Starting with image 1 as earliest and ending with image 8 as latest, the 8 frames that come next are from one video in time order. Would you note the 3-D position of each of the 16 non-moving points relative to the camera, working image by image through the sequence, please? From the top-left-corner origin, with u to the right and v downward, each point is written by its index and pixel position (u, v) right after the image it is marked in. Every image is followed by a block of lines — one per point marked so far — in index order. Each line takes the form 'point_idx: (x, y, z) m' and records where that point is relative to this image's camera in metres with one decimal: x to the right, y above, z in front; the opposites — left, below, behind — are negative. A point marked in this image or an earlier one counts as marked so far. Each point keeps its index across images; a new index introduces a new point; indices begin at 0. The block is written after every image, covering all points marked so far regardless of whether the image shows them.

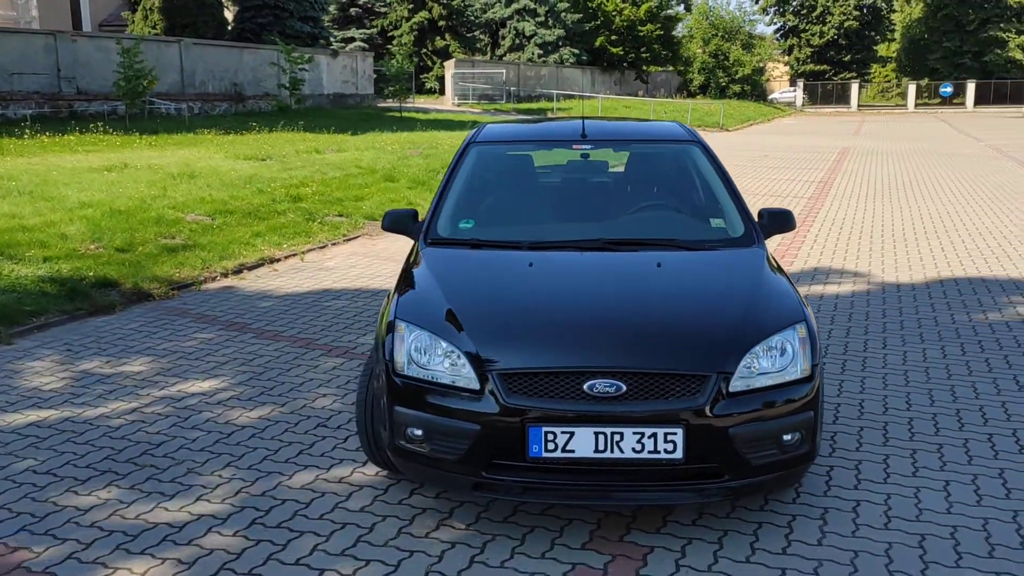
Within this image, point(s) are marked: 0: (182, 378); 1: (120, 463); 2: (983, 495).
0: (-1.9, -0.5, +5.4) m
1: (-1.7, -0.8, +4.2) m
2: (+1.9, -0.8, +3.8) m
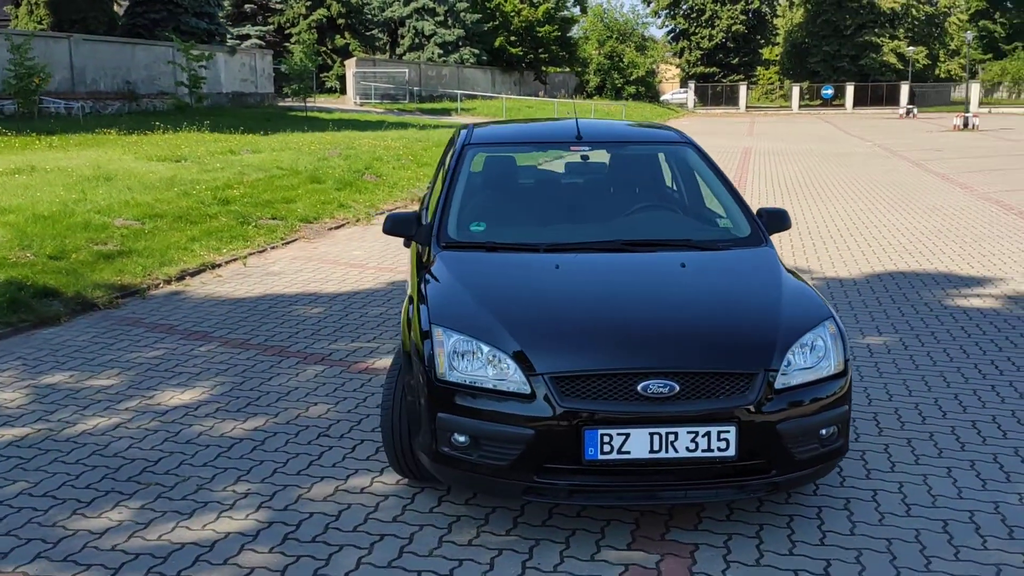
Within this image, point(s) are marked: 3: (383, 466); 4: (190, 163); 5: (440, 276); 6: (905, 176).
0: (-1.9, -0.6, +5.2) m
1: (-1.6, -0.8, +4.0) m
2: (+2.0, -0.8, +4.1) m
3: (-0.5, -0.8, +4.2) m
4: (-4.6, +1.8, +13.6) m
5: (-0.3, +0.1, +4.0) m
6: (+7.2, +2.1, +17.5) m
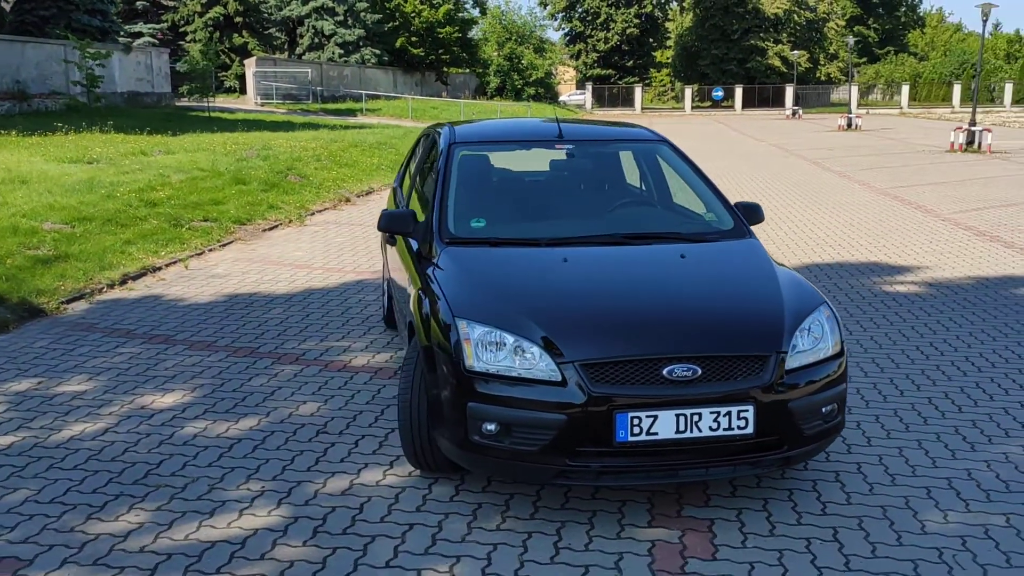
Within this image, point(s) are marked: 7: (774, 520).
0: (-2.0, -0.6, +5.1) m
1: (-1.6, -0.8, +4.0) m
2: (+2.0, -0.7, +4.4) m
3: (-0.5, -0.8, +4.3) m
4: (-5.6, +1.7, +13.1) m
5: (-0.3, +0.1, +4.1) m
6: (+5.6, +2.2, +18.3) m
7: (+1.0, -0.9, +3.7) m
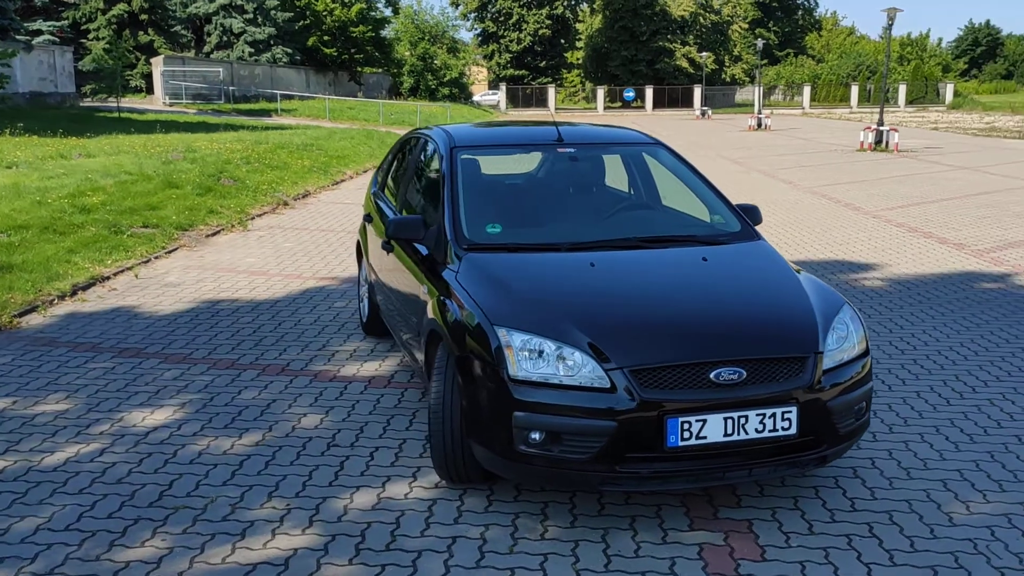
0: (-2.0, -0.6, +4.9) m
1: (-1.4, -0.9, +3.8) m
2: (+2.1, -0.7, +4.6) m
3: (-0.4, -0.8, +4.2) m
4: (-6.4, +1.5, +12.5) m
5: (-0.2, 0.0, +4.0) m
6: (+4.3, +2.3, +18.8) m
7: (+1.2, -0.9, +3.8) m
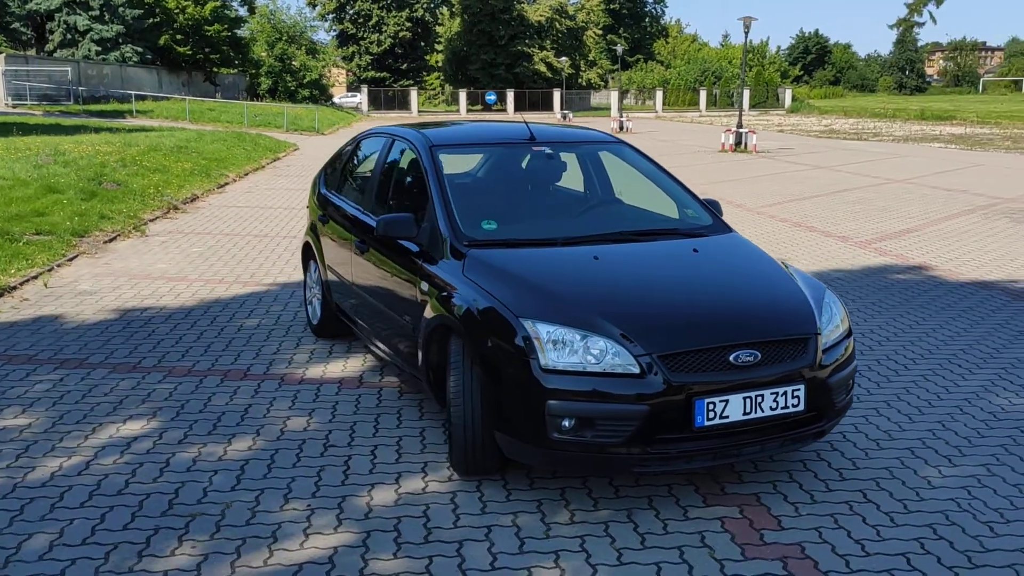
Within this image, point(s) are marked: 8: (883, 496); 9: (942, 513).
0: (-2.1, -0.7, +4.7) m
1: (-1.3, -0.9, +3.7) m
2: (+2.1, -0.7, +5.0) m
3: (-0.4, -0.8, +4.2) m
4: (-7.6, +1.4, +11.6) m
5: (-0.1, +0.1, +4.1) m
6: (+2.0, +2.3, +19.4) m
7: (+1.2, -0.8, +4.0) m
8: (+1.5, -0.9, +4.0) m
9: (+1.7, -0.9, +3.8) m
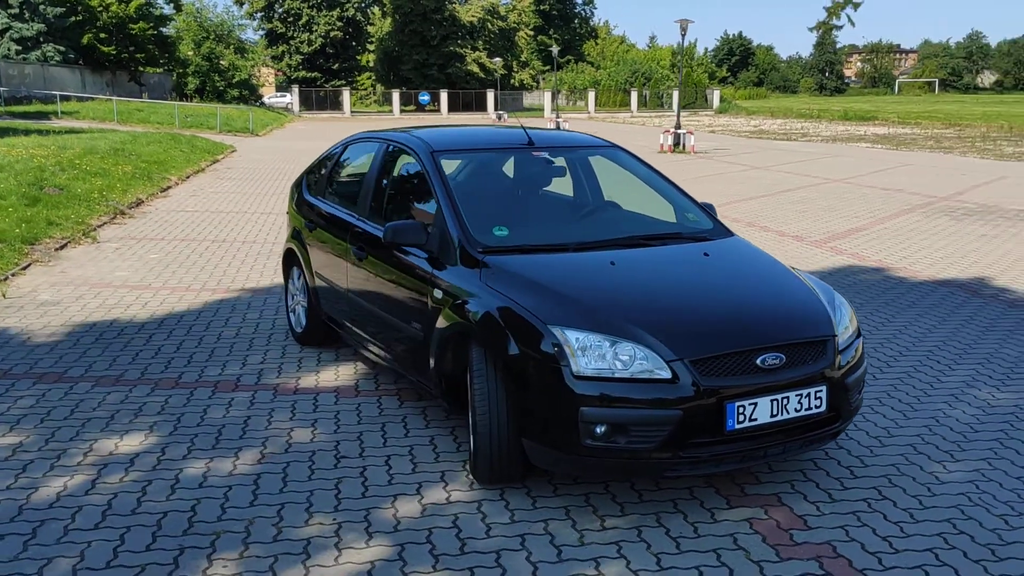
0: (-2.0, -0.7, +4.5) m
1: (-1.2, -0.9, +3.6) m
2: (+2.1, -0.7, +5.1) m
3: (-0.3, -0.8, +4.2) m
4: (-8.0, +1.2, +11.0) m
5: (0.0, 0.0, +4.1) m
6: (+0.9, +2.3, +19.5) m
7: (+1.3, -0.9, +4.1) m
8: (+1.6, -0.9, +4.1) m
9: (+1.8, -0.9, +3.9) m
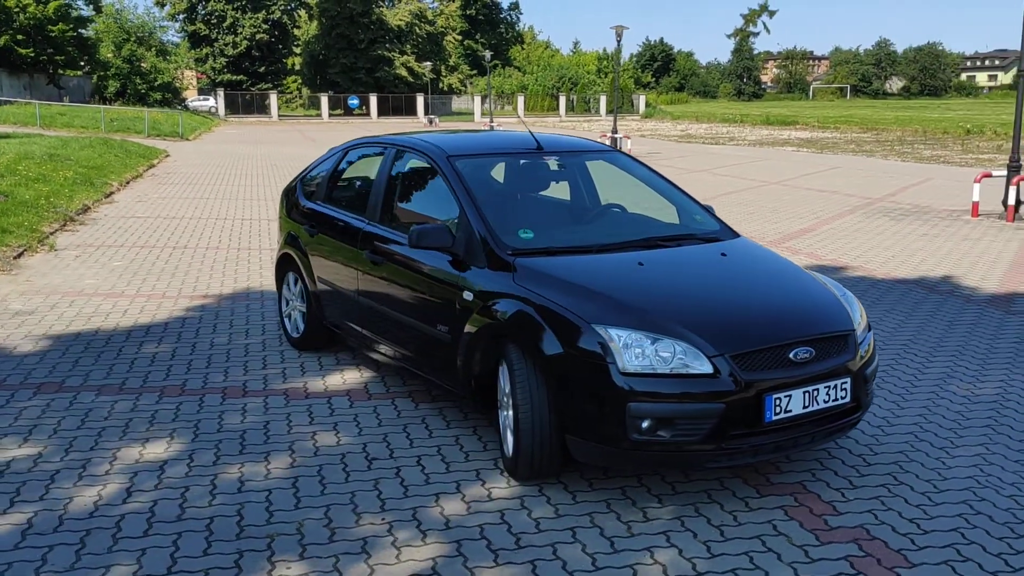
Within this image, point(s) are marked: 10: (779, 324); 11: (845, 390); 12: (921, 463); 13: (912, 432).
0: (-1.9, -0.8, +4.5) m
1: (-1.0, -0.9, +3.6) m
2: (+2.1, -0.6, +5.4) m
3: (-0.2, -0.8, +4.3) m
4: (-8.4, +1.1, +10.4) m
5: (+0.1, 0.0, +4.2) m
6: (-0.2, +2.2, +19.6) m
7: (+1.5, -0.8, +4.3) m
8: (+1.8, -0.9, +4.3) m
9: (+2.0, -0.9, +4.2) m
10: (+1.1, -0.2, +3.9) m
11: (+1.4, -0.4, +4.0) m
12: (+1.9, -0.8, +4.5) m
13: (+2.0, -0.7, +4.9) m
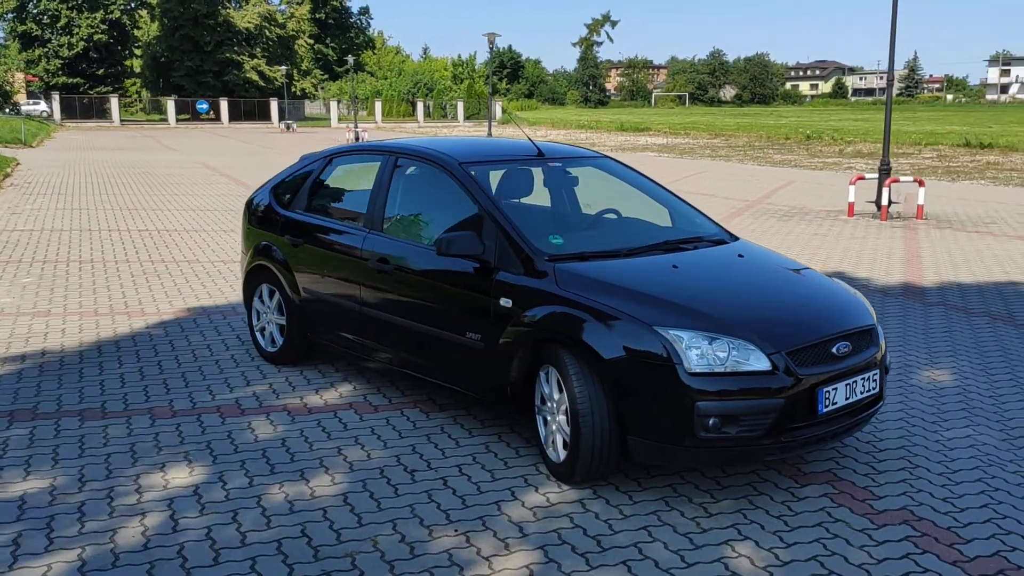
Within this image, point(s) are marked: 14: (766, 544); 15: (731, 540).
0: (-1.7, -0.8, +4.2) m
1: (-0.7, -1.0, +3.5) m
2: (+2.1, -0.6, +5.7) m
3: (0.0, -0.9, +4.2) m
4: (-9.1, +0.8, +9.0) m
5: (+0.3, 0.0, +4.2) m
6: (-2.5, +2.1, +19.4) m
7: (+1.7, -0.8, +4.6) m
8: (+2.0, -0.8, +4.6) m
9: (+2.2, -0.9, +4.5) m
10: (+1.3, -0.1, +4.1) m
11: (+1.6, -0.4, +4.3) m
12: (+2.1, -0.8, +4.8) m
13: (+2.1, -0.7, +5.2) m
14: (+1.0, -1.0, +3.7) m
15: (+0.8, -1.0, +3.7) m
